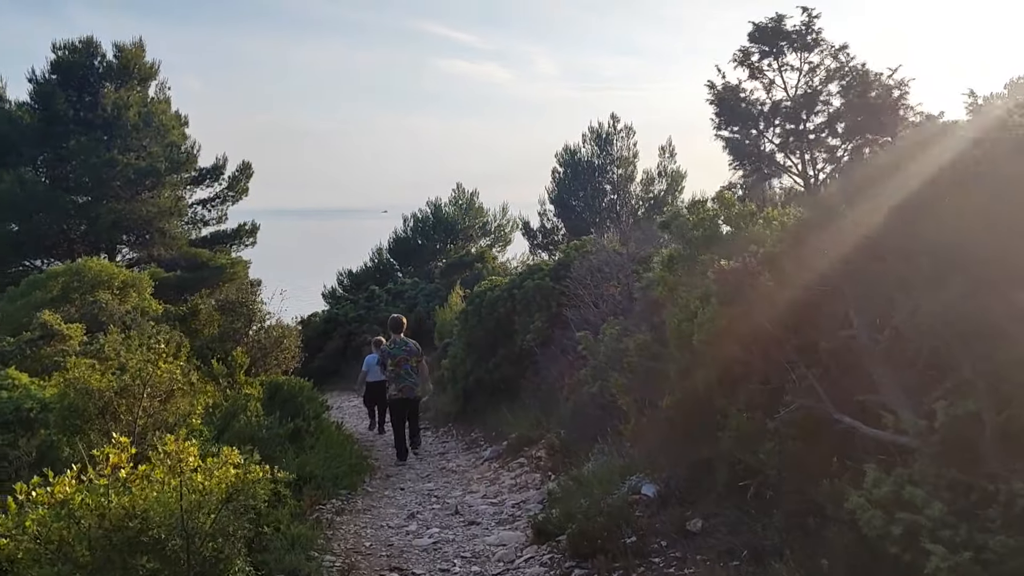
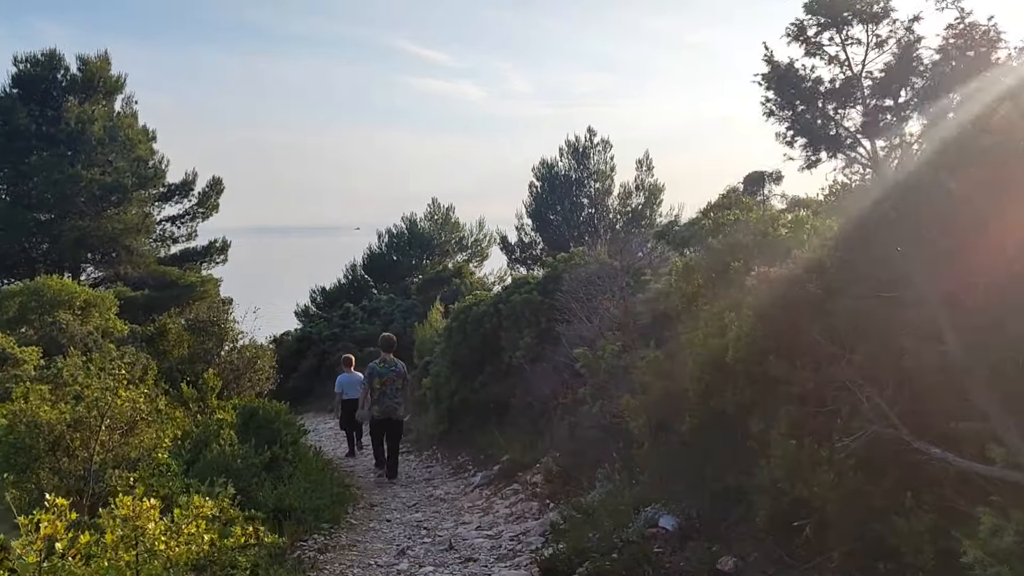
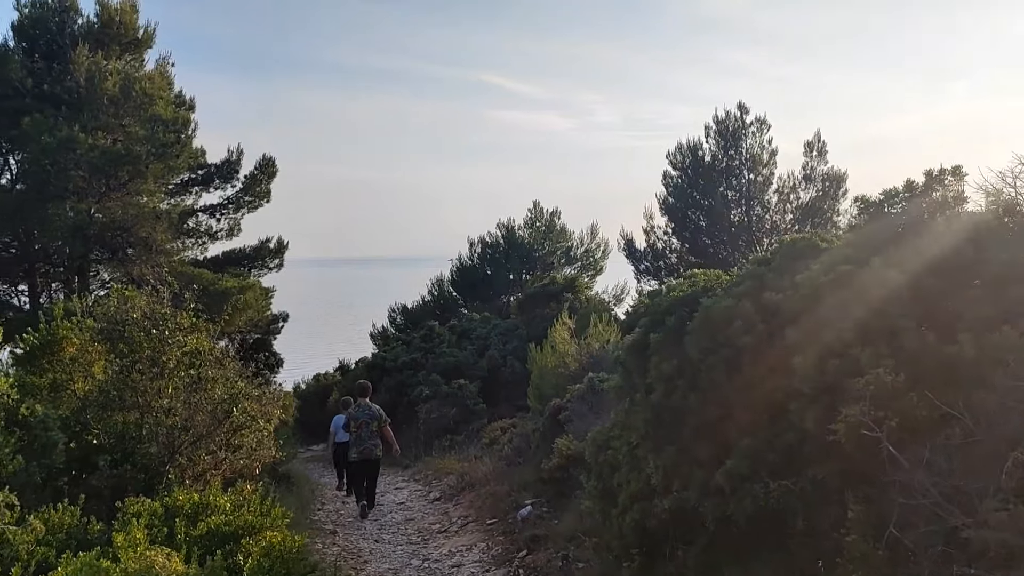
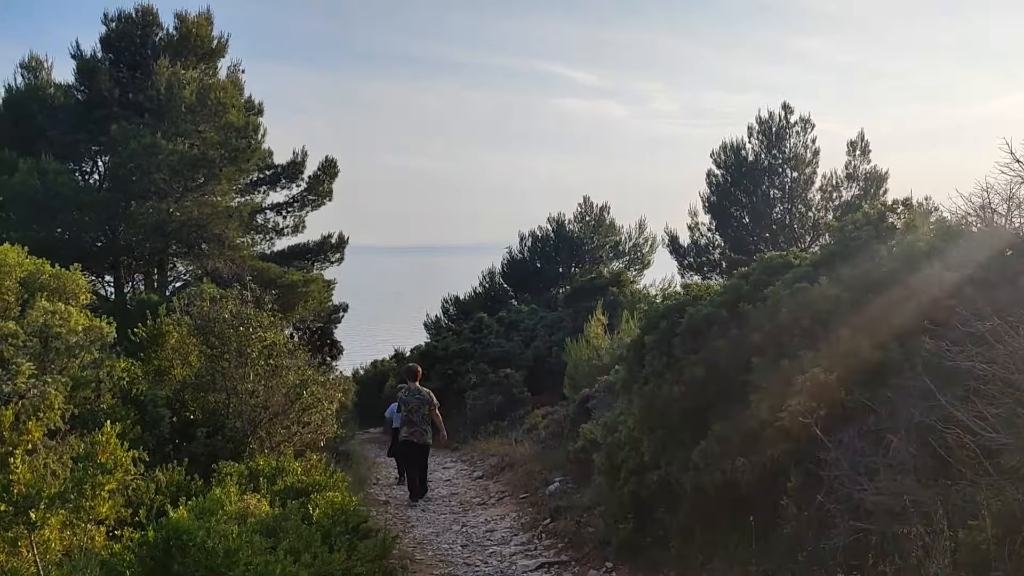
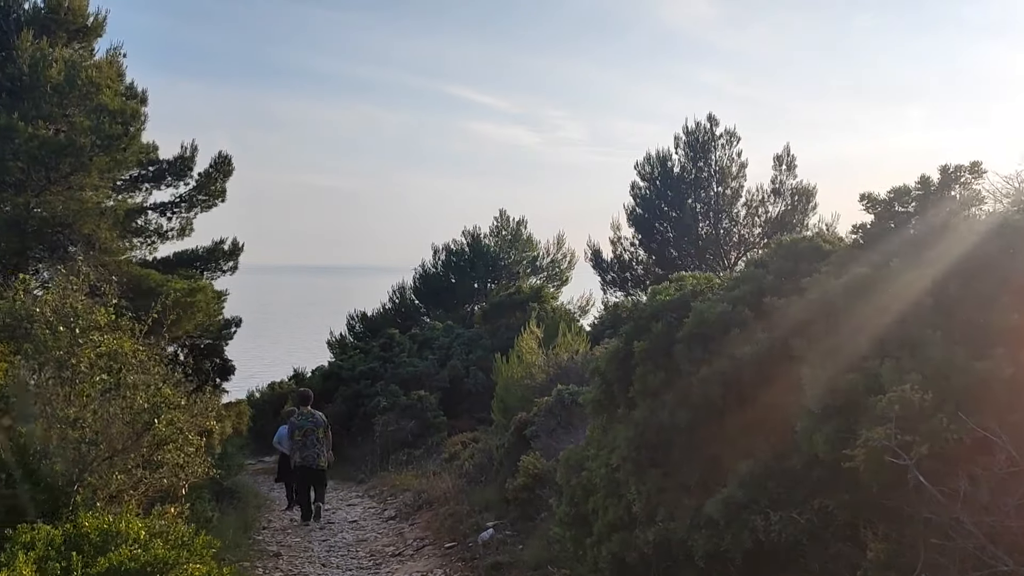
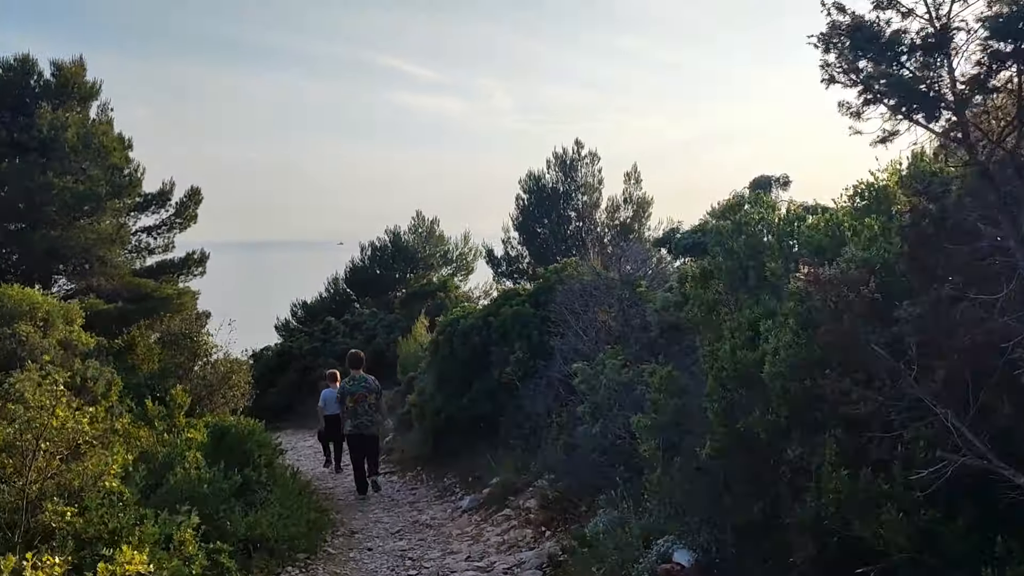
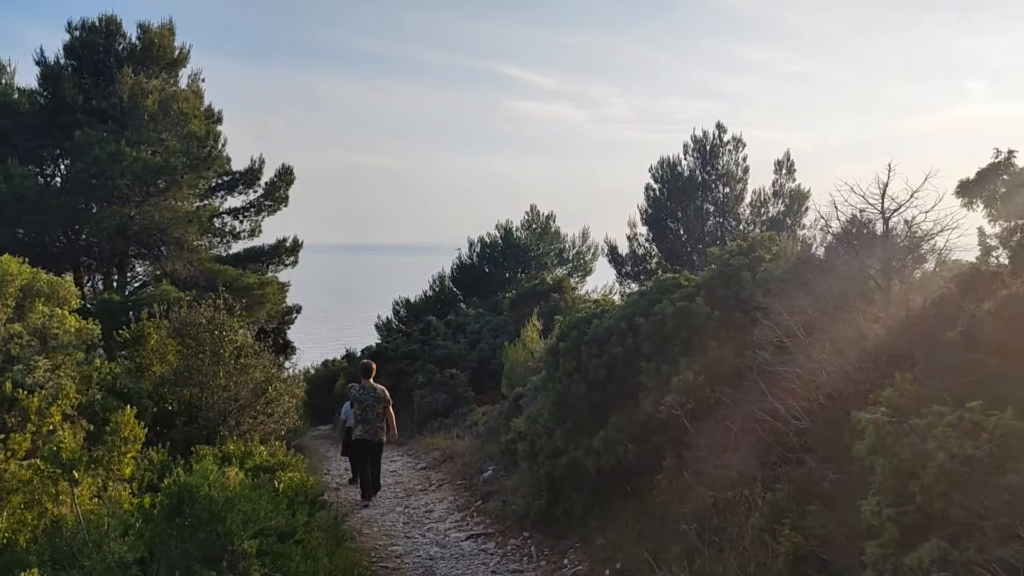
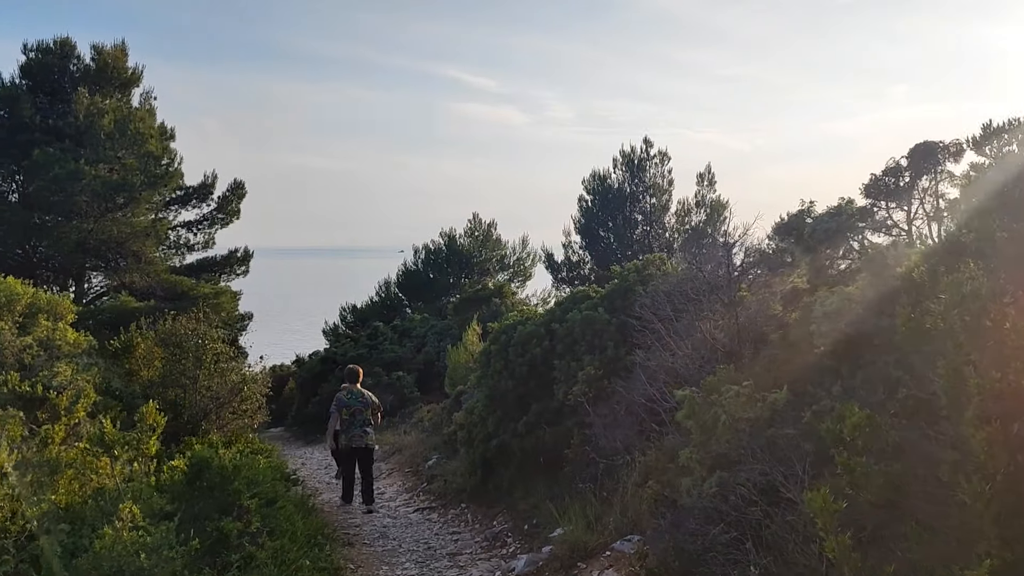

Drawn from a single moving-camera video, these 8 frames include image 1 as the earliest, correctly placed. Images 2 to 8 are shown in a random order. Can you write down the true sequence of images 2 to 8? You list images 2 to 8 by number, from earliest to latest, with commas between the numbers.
2, 6, 8, 7, 4, 3, 5
